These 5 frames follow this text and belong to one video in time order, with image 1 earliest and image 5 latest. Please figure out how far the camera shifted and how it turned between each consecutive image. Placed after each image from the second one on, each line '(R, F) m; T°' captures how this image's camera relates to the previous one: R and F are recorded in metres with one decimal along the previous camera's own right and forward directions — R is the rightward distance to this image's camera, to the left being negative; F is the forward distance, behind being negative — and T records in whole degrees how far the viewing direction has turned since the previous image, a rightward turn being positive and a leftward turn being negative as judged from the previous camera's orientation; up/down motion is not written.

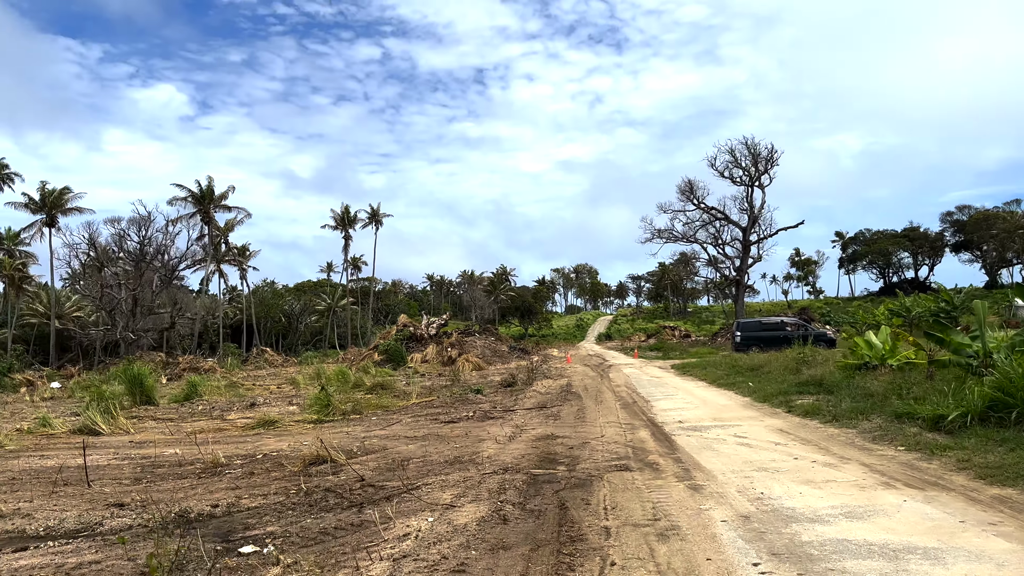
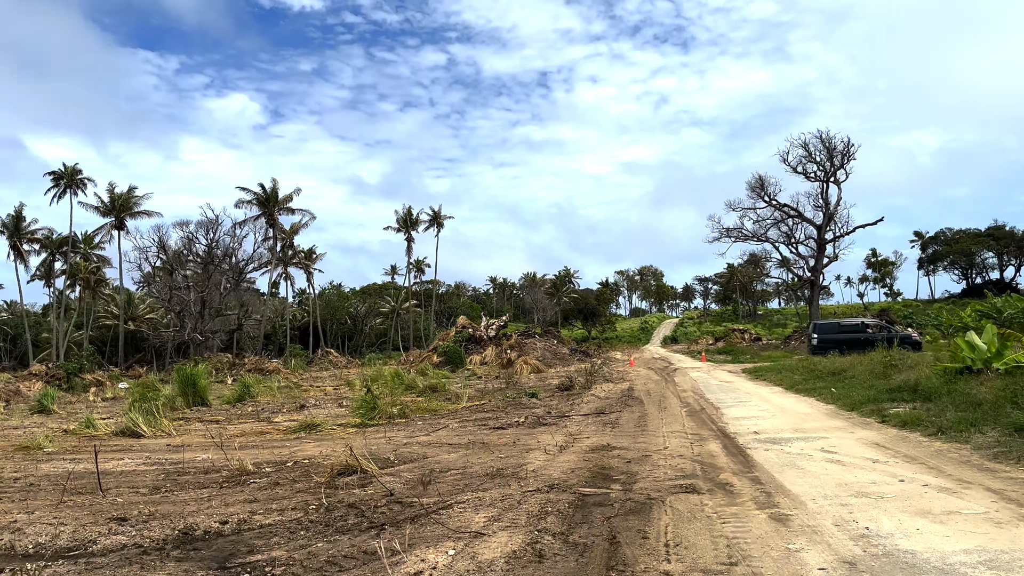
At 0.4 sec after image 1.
(+0.2, +0.7) m; -6°
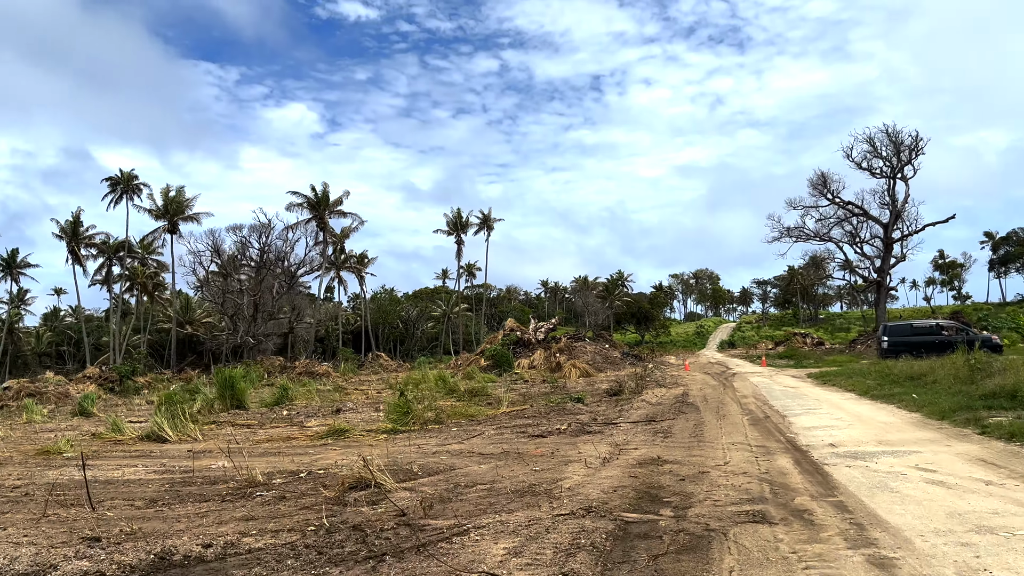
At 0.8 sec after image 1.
(+0.2, +0.8) m; -5°
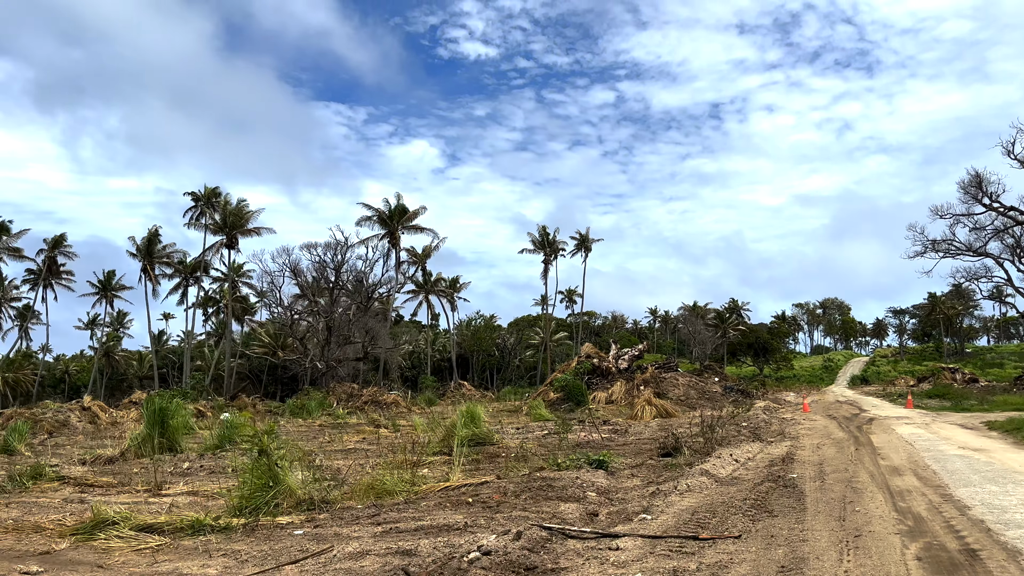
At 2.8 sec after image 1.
(+1.7, +4.5) m; -11°
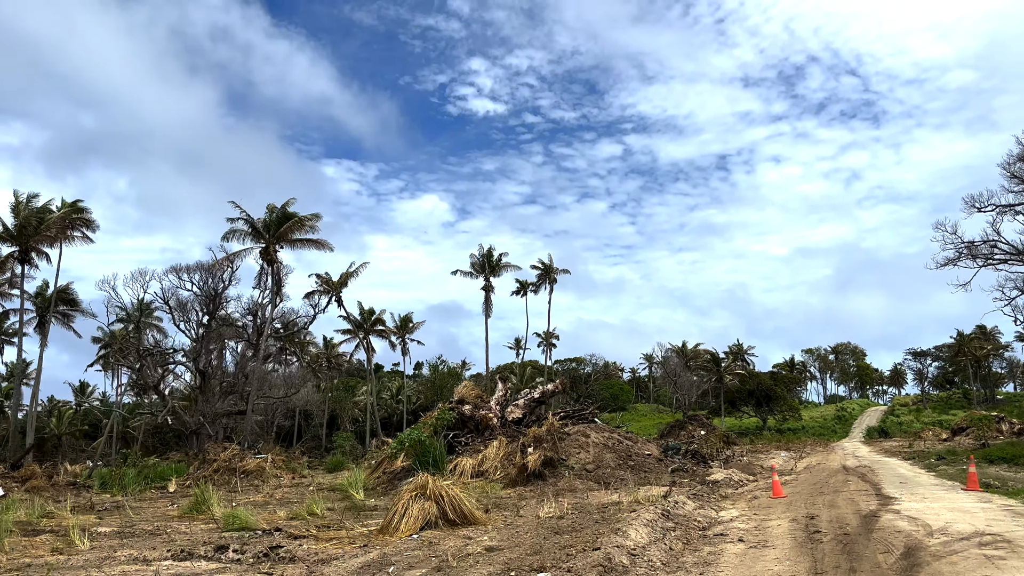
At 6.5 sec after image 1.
(+5.1, +8.5) m; -1°
